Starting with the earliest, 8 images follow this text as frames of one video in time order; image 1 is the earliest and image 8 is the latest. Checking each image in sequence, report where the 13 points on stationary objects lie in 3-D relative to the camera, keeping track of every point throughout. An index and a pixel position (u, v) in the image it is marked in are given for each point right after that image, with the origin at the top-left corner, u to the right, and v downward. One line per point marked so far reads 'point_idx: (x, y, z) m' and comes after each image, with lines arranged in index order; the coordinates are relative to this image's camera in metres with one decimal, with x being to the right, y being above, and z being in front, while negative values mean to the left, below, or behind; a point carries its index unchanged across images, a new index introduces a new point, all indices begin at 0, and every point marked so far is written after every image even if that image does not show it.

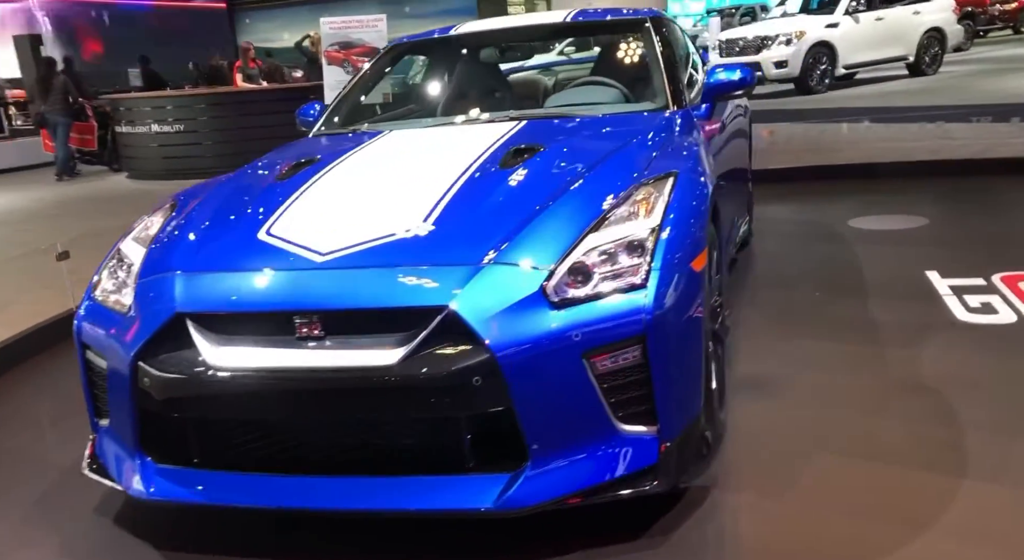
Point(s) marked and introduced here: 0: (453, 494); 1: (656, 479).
0: (-0.1, -0.5, +1.9) m
1: (+0.4, -0.5, +2.0) m
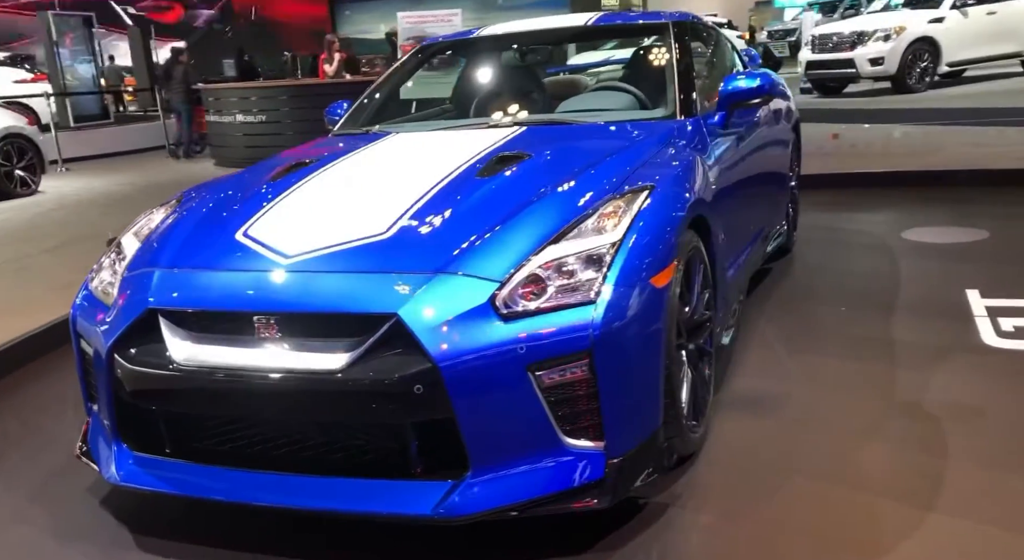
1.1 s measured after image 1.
0: (-0.3, -0.5, +1.9) m
1: (+0.2, -0.5, +2.0) m
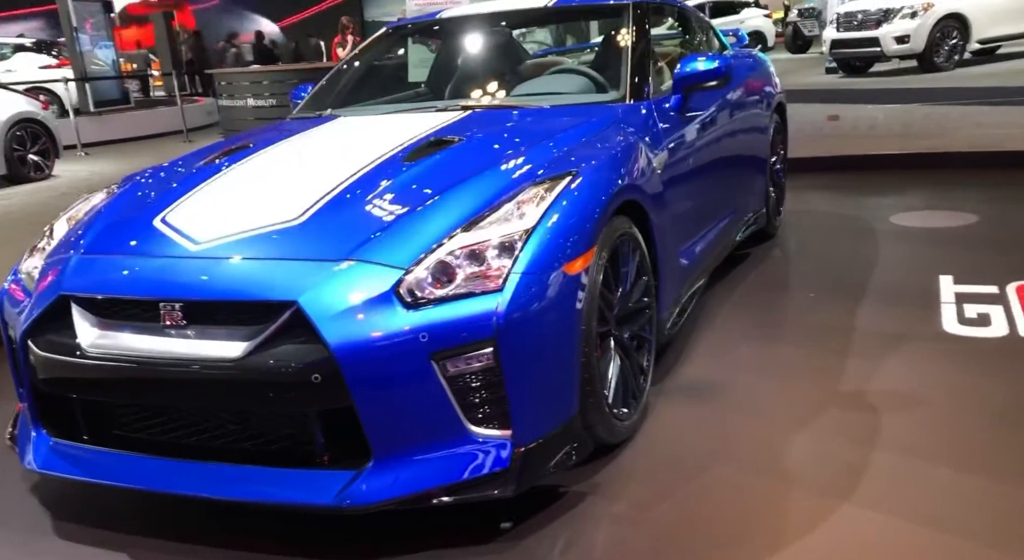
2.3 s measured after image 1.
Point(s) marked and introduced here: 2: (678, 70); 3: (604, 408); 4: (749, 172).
0: (-0.5, -0.5, +2.0) m
1: (0.0, -0.5, +2.0) m
2: (+0.6, +0.8, +3.1) m
3: (+0.3, -0.4, +2.3) m
4: (+1.1, +0.5, +4.0) m
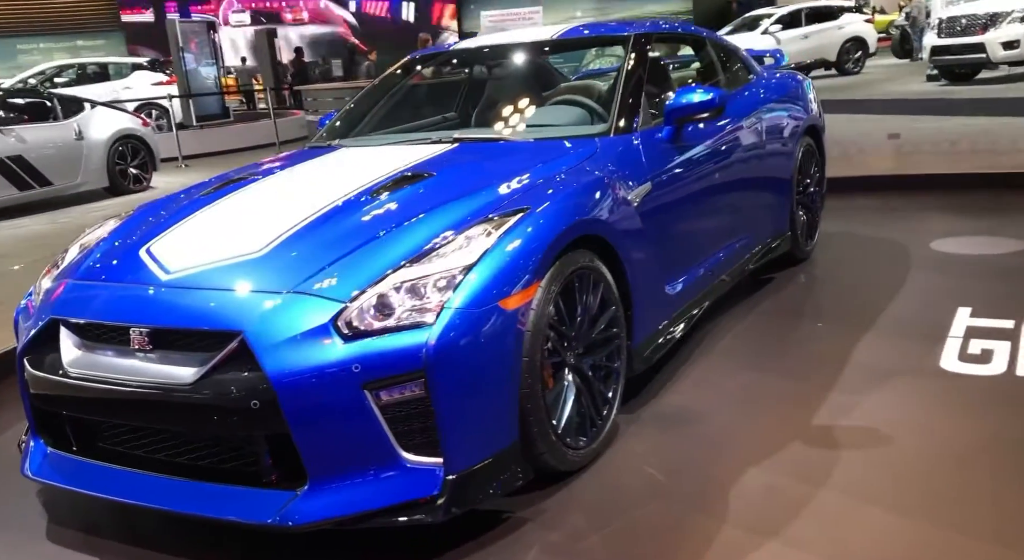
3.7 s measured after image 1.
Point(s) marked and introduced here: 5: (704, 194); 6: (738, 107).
0: (-0.7, -0.6, +2.1) m
1: (-0.2, -0.6, +2.1) m
2: (+0.6, +0.7, +3.1) m
3: (+0.1, -0.5, +2.3) m
4: (+1.2, +0.4, +4.0) m
5: (+0.9, +0.4, +3.5) m
6: (+1.1, +0.8, +3.8) m
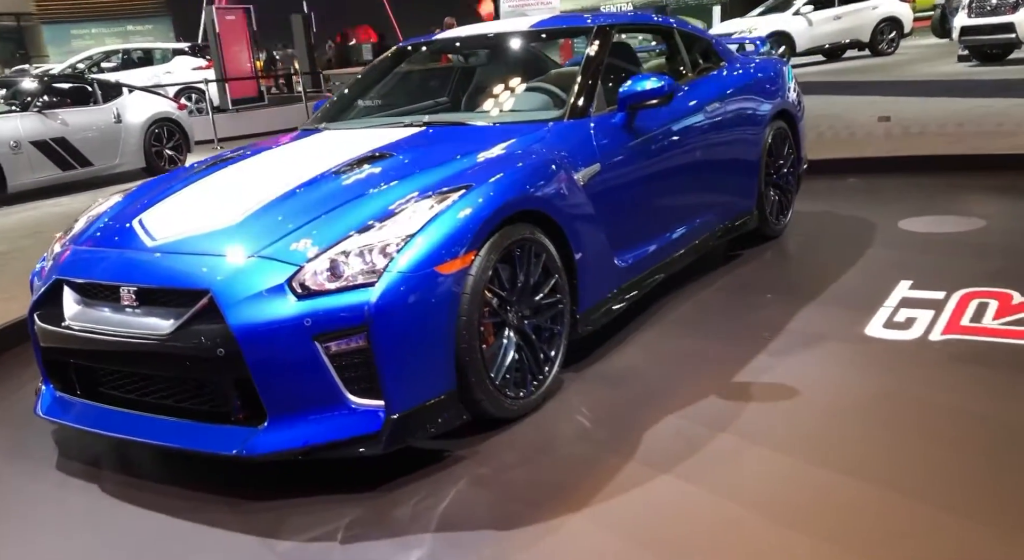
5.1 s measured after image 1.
0: (-0.9, -0.5, +2.5) m
1: (-0.4, -0.5, +2.4) m
2: (+0.5, +0.8, +3.4) m
3: (-0.1, -0.4, +2.6) m
4: (+1.1, +0.5, +4.2) m
5: (+0.8, +0.5, +3.8) m
6: (+1.0, +0.9, +4.1) m
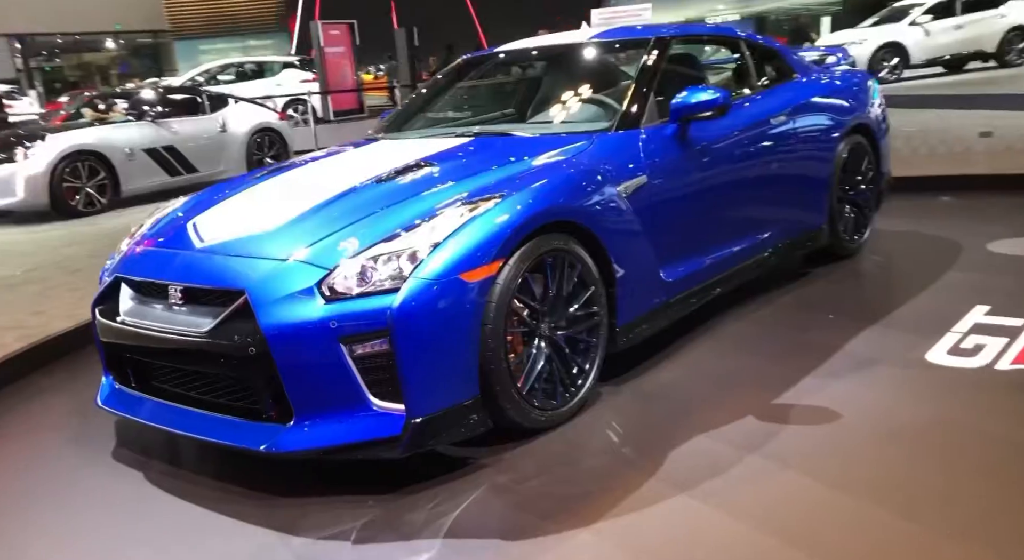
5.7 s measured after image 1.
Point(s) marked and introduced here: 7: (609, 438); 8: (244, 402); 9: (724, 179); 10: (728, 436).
0: (-0.8, -0.5, +2.6) m
1: (-0.4, -0.5, +2.4) m
2: (+0.7, +0.7, +3.3) m
3: (0.0, -0.4, +2.6) m
4: (+1.4, +0.4, +4.0) m
5: (+1.0, +0.4, +3.7) m
6: (+1.3, +0.9, +3.9) m
7: (+0.3, -0.5, +2.7) m
8: (-0.9, -0.4, +2.6) m
9: (+0.9, +0.5, +3.6) m
10: (+0.7, -0.5, +2.6) m
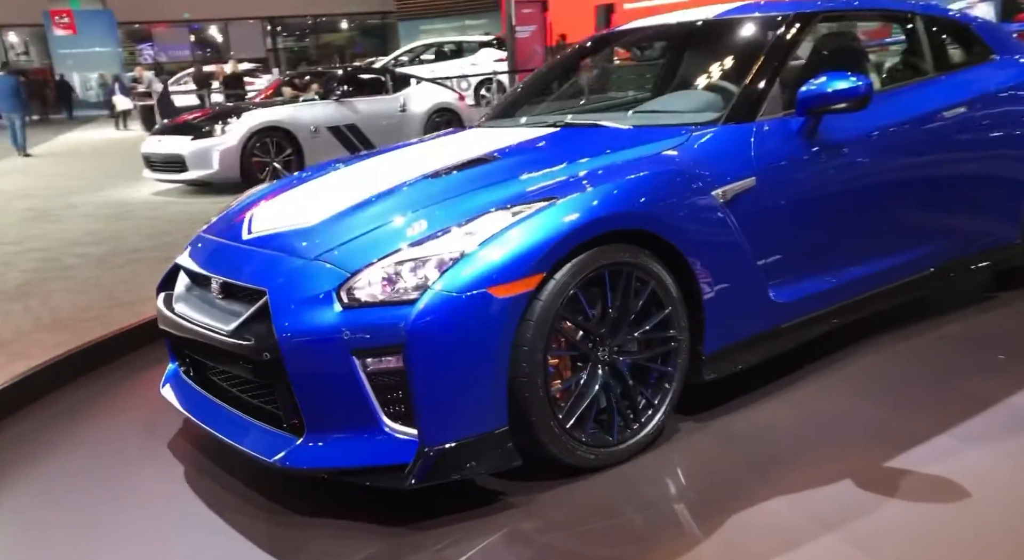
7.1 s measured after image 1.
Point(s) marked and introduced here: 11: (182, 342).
0: (-0.7, -0.5, +2.4) m
1: (-0.3, -0.5, +2.2) m
2: (+1.0, +0.7, +2.7) m
3: (+0.1, -0.4, +2.3) m
4: (+1.9, +0.3, +3.3) m
5: (+1.4, +0.3, +3.0) m
6: (+1.7, +0.7, +3.2) m
7: (+0.4, -0.6, +2.3) m
8: (-0.7, -0.4, +2.5) m
9: (+1.3, +0.4, +2.9) m
10: (+0.8, -0.6, +2.1) m
11: (-1.1, -0.2, +2.7) m
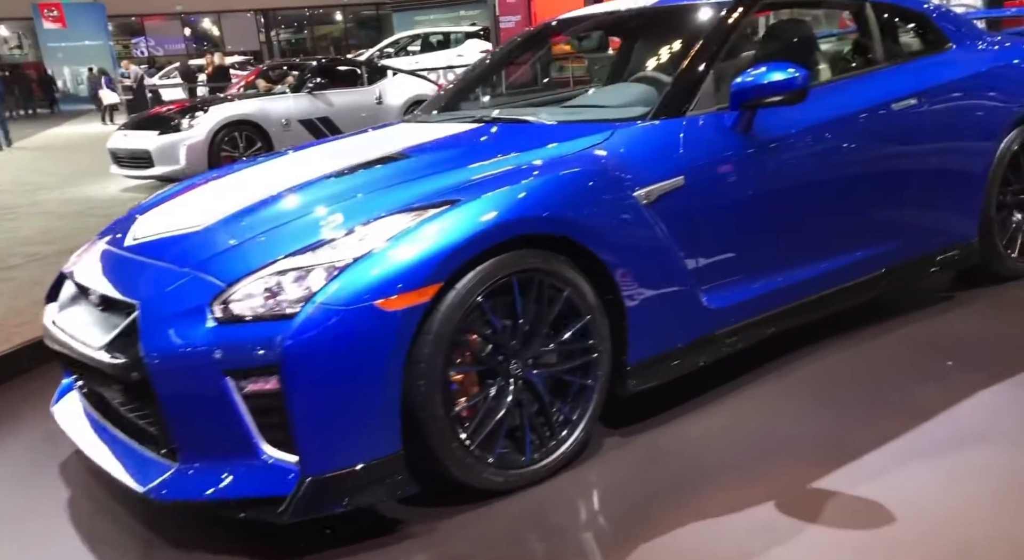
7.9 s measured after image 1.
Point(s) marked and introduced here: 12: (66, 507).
0: (-1.0, -0.5, +2.3) m
1: (-0.6, -0.6, +2.0) m
2: (+0.7, +0.7, +2.5) m
3: (-0.1, -0.5, +2.1) m
4: (+1.6, +0.3, +3.1) m
5: (+1.1, +0.3, +2.8) m
6: (+1.4, +0.7, +3.0) m
7: (+0.2, -0.6, +2.1) m
8: (-1.0, -0.4, +2.3) m
9: (+1.0, +0.3, +2.8) m
10: (+0.5, -0.6, +1.9) m
11: (-1.3, -0.2, +2.5) m
12: (-1.3, -0.7, +2.4) m
